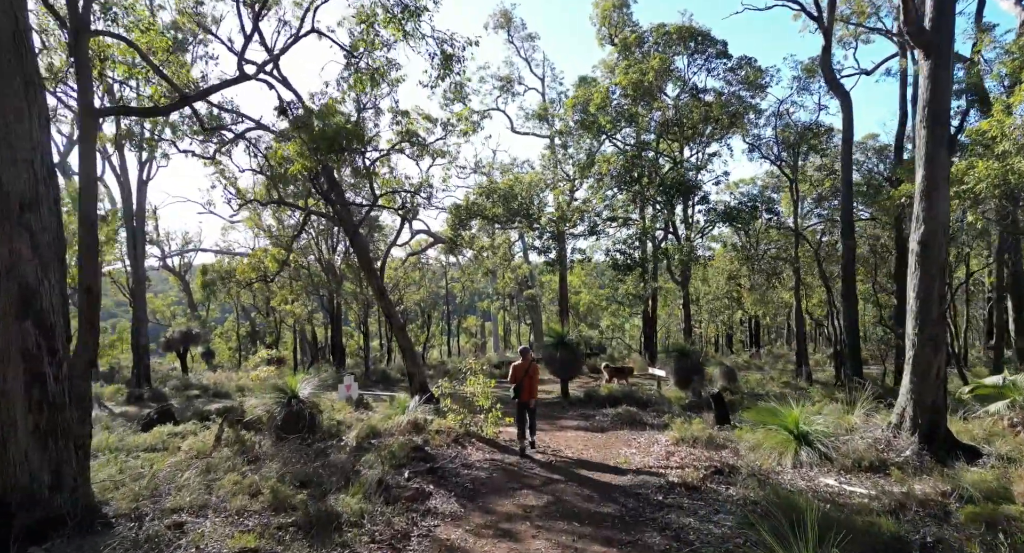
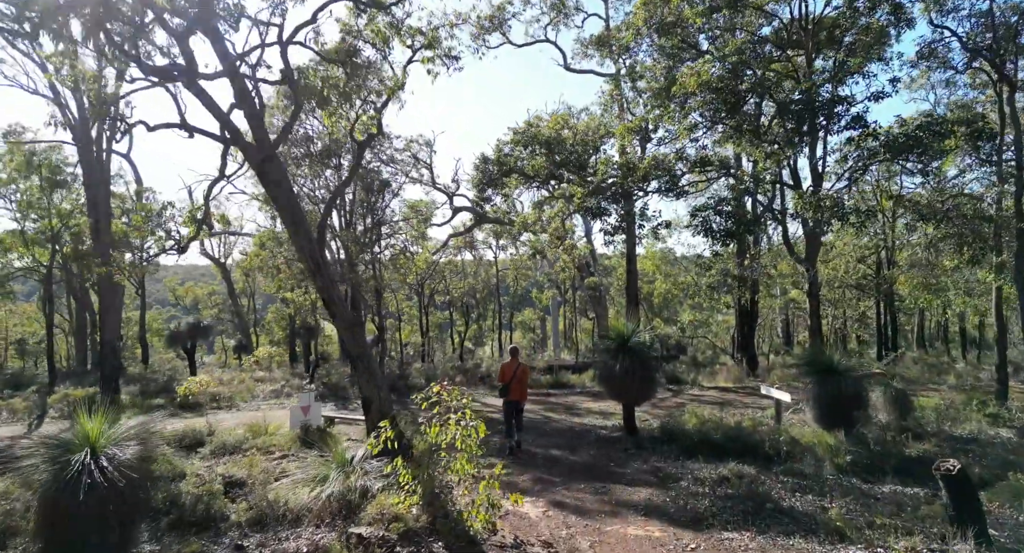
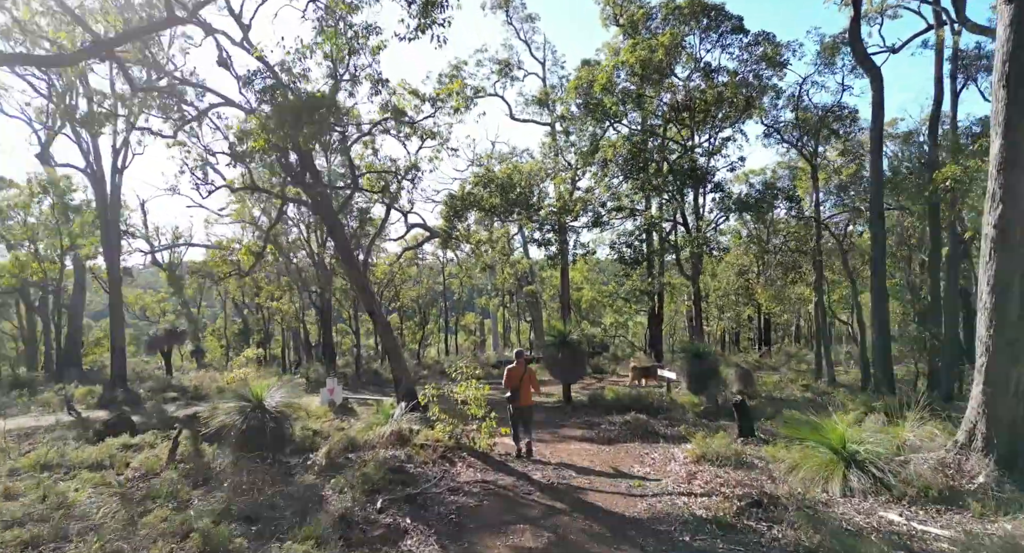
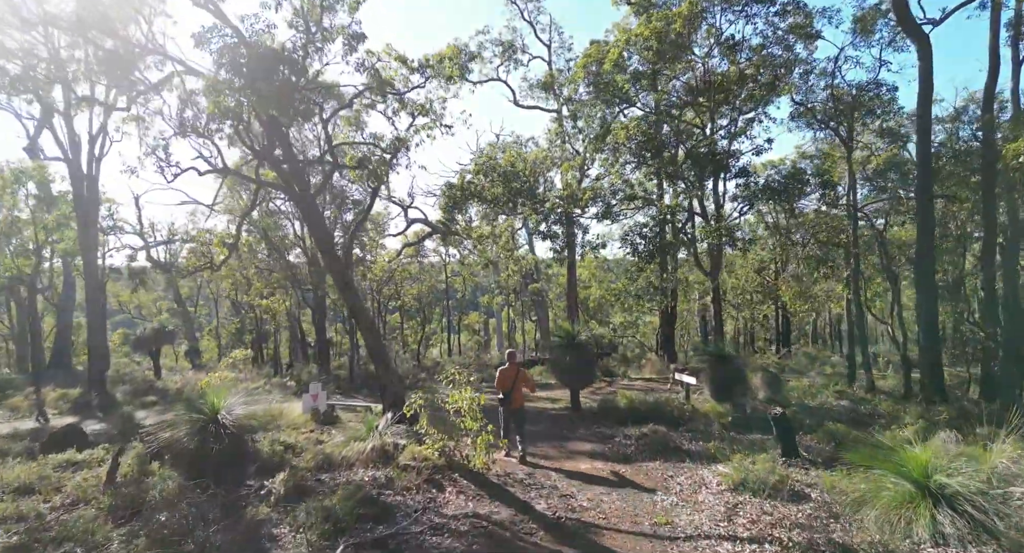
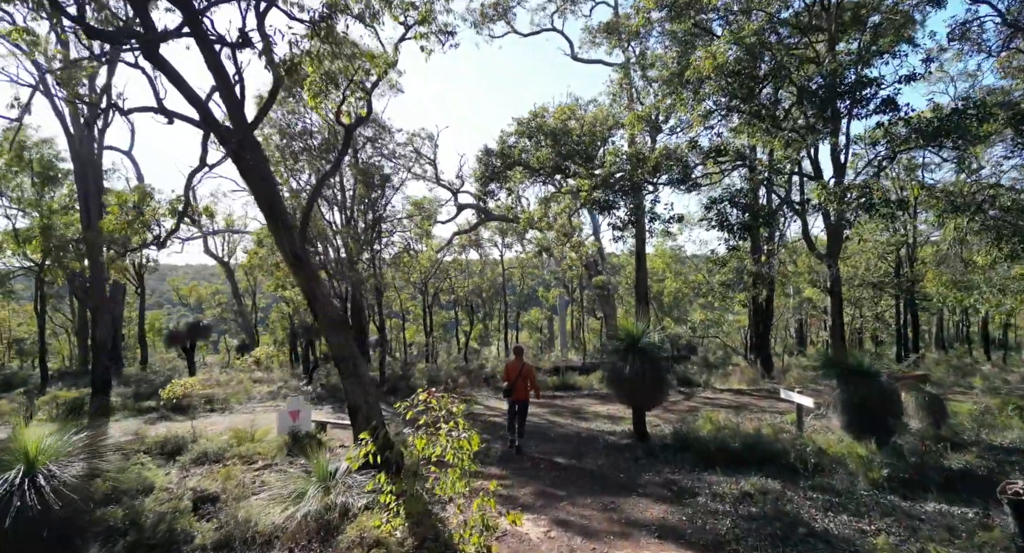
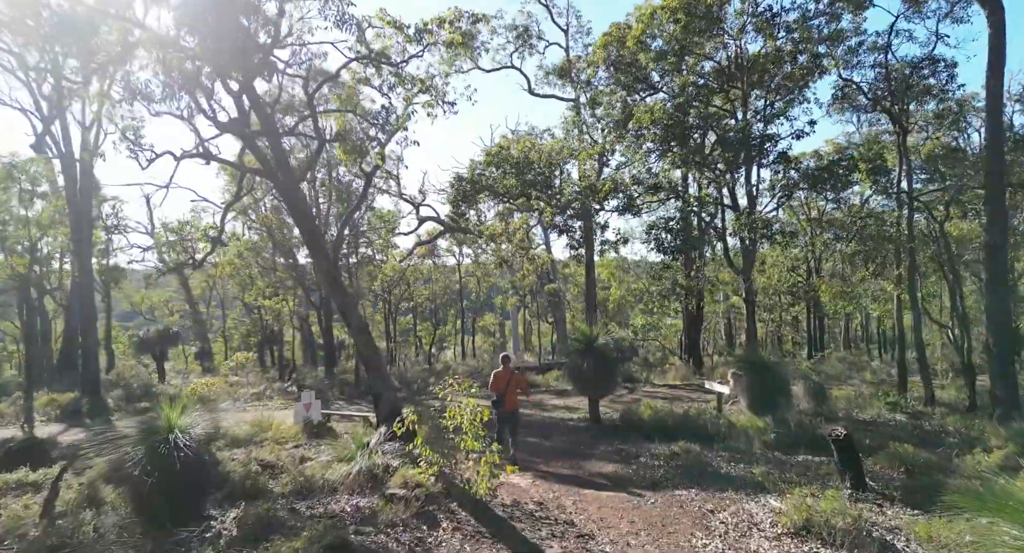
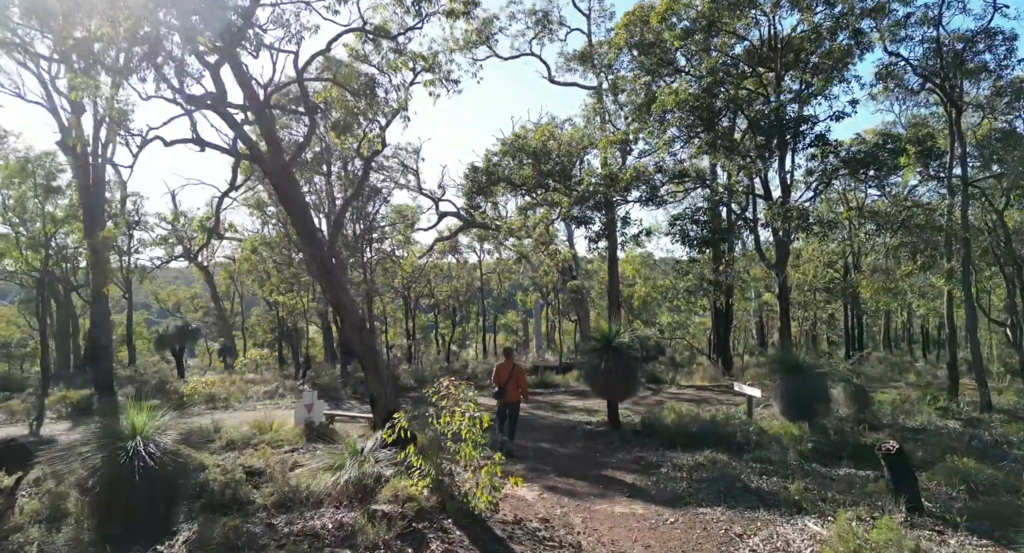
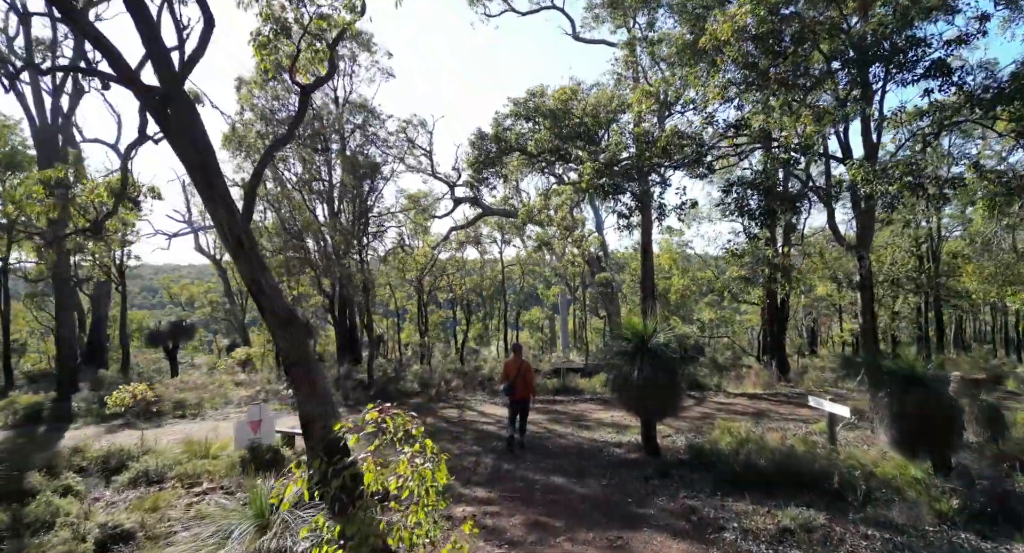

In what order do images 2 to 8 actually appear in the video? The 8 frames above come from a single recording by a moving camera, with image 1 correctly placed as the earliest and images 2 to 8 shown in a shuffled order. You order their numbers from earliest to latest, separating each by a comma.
3, 4, 6, 7, 2, 5, 8
